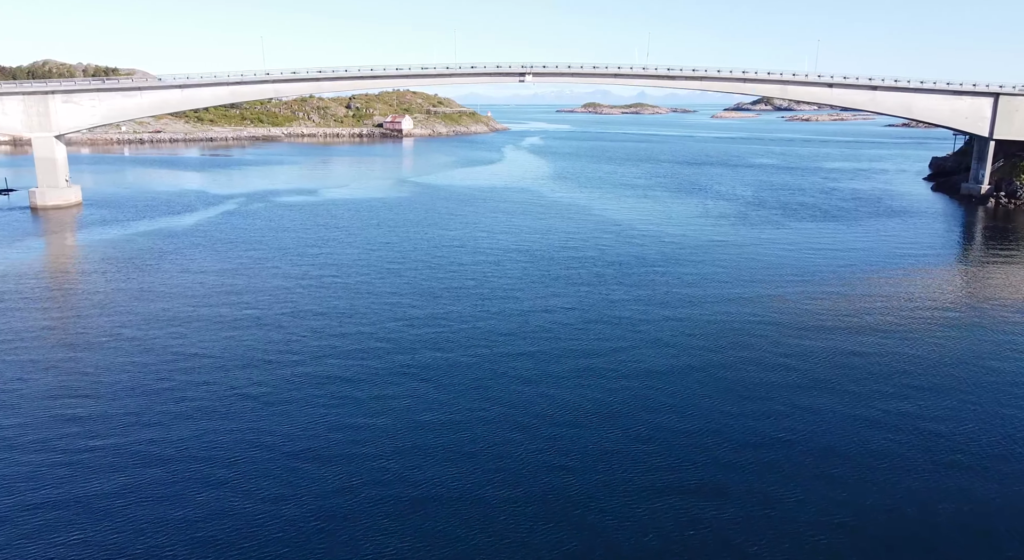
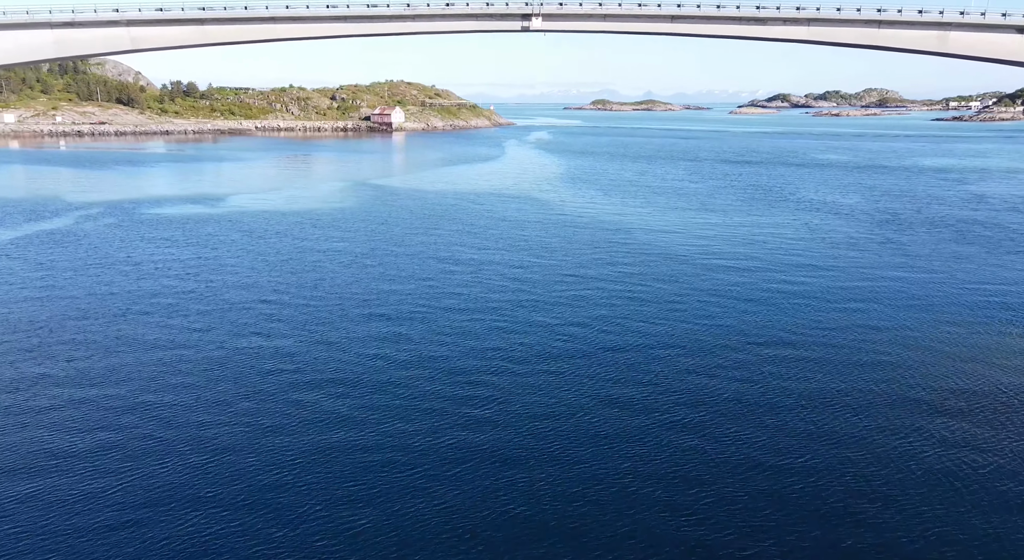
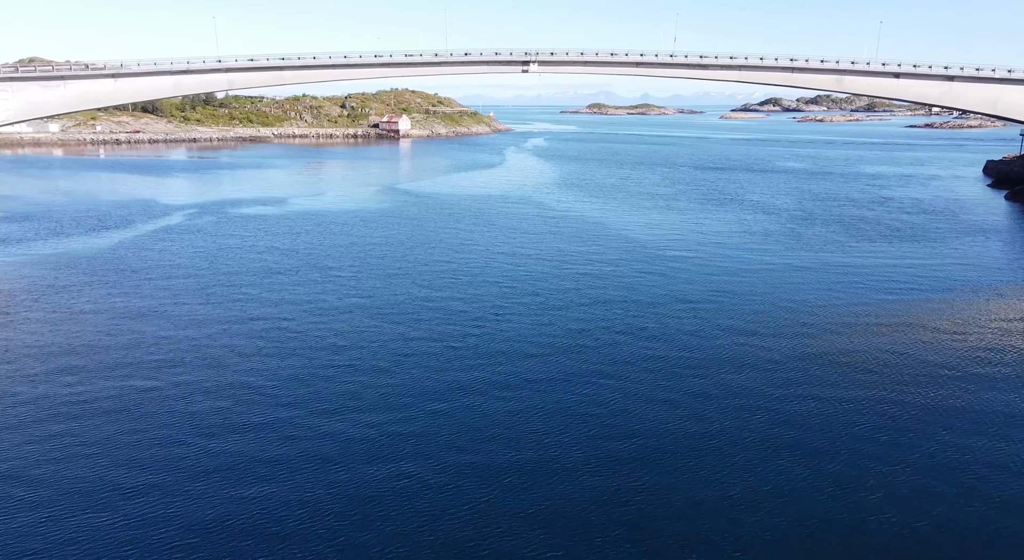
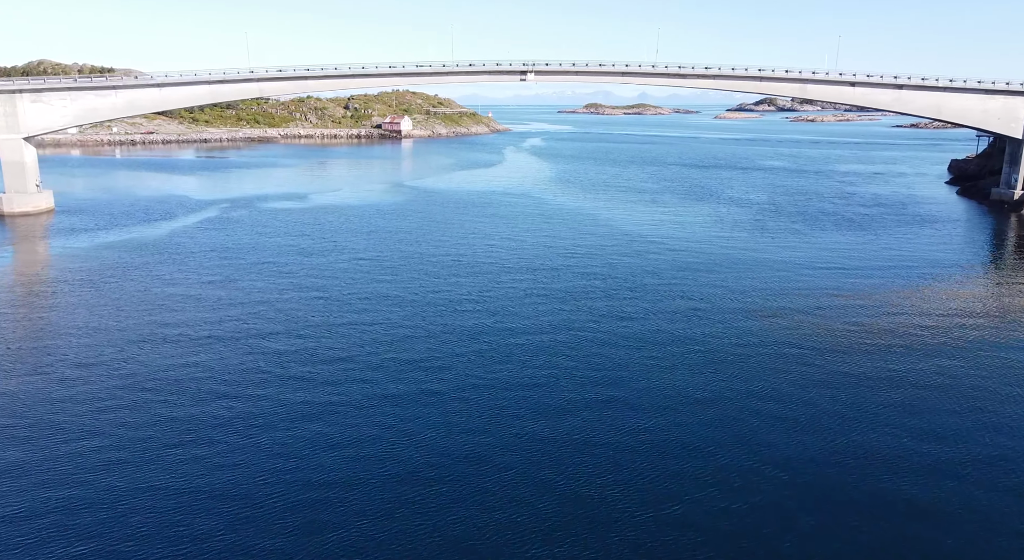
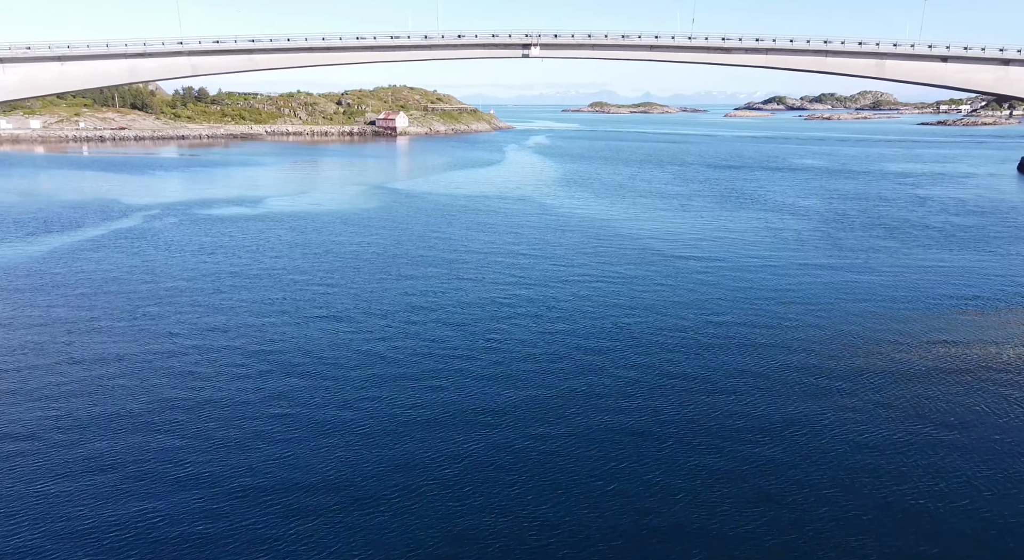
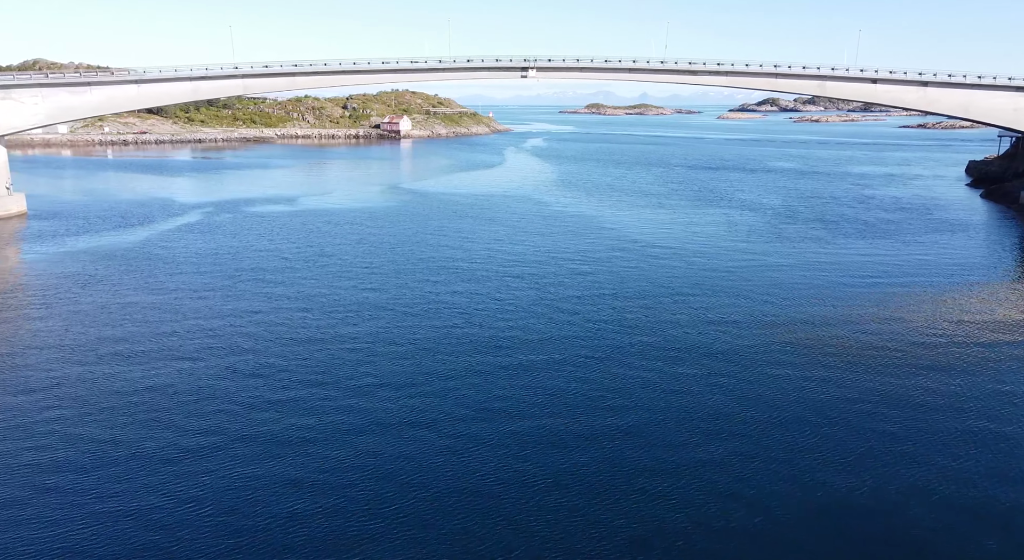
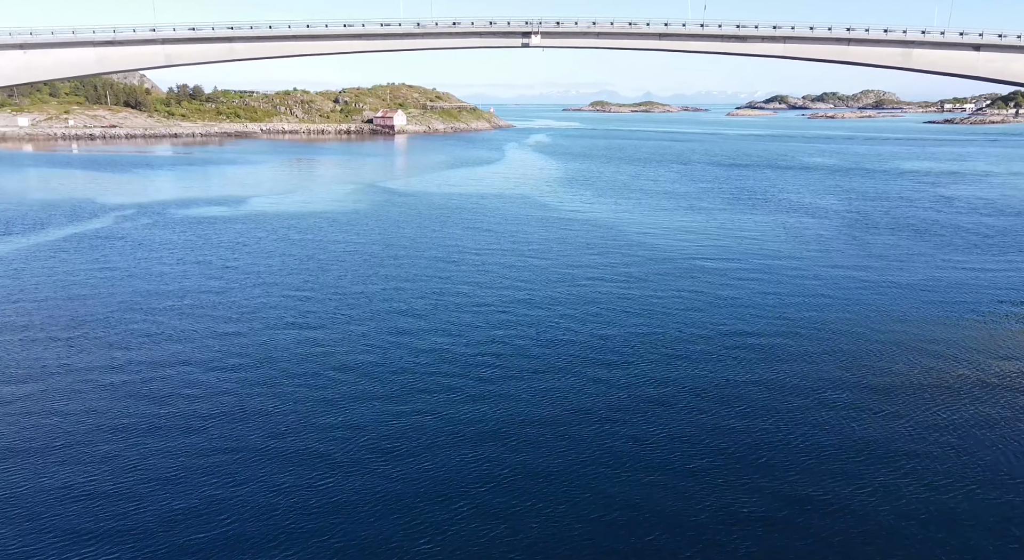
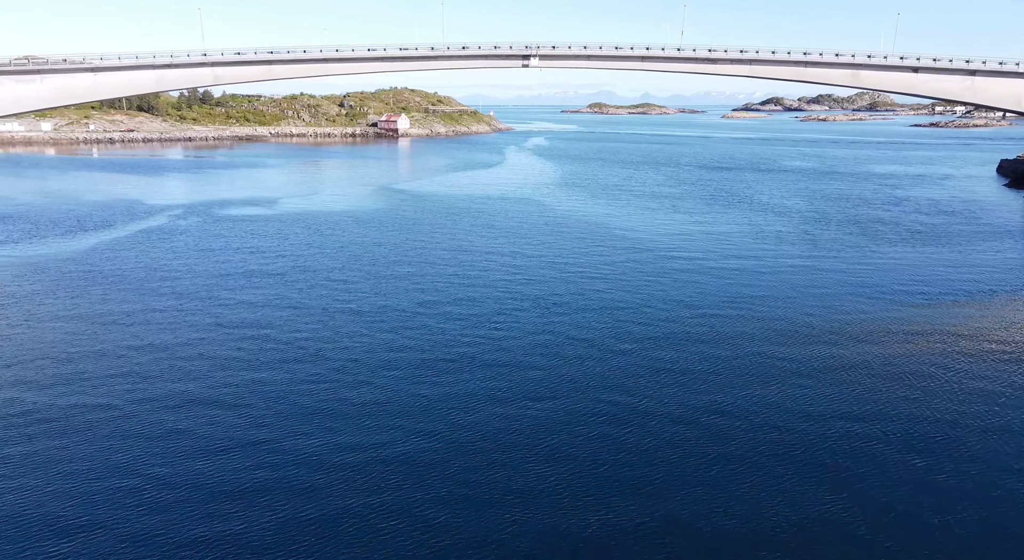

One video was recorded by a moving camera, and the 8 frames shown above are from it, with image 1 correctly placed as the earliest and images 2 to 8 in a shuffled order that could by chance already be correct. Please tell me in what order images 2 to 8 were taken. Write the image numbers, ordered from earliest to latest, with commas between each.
4, 6, 3, 8, 5, 7, 2
